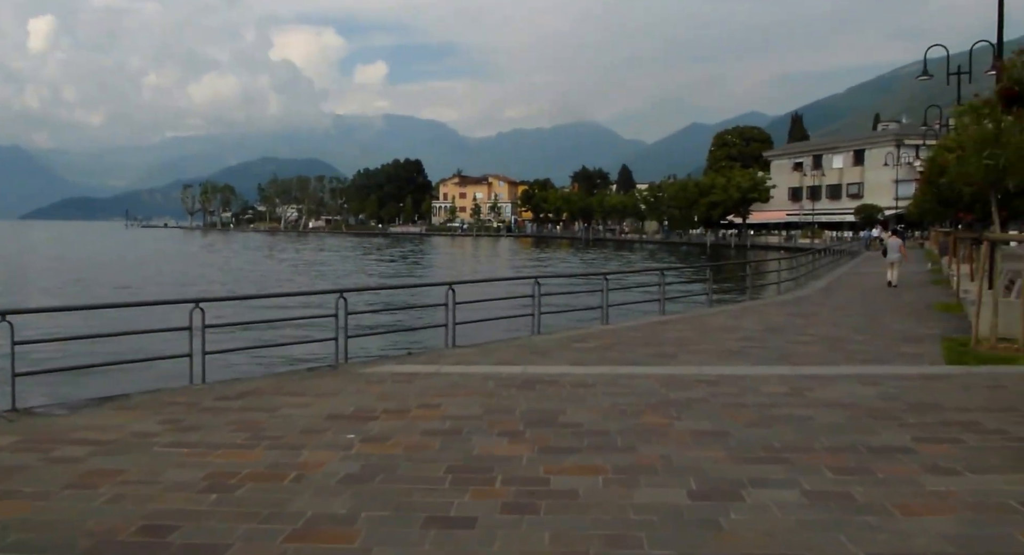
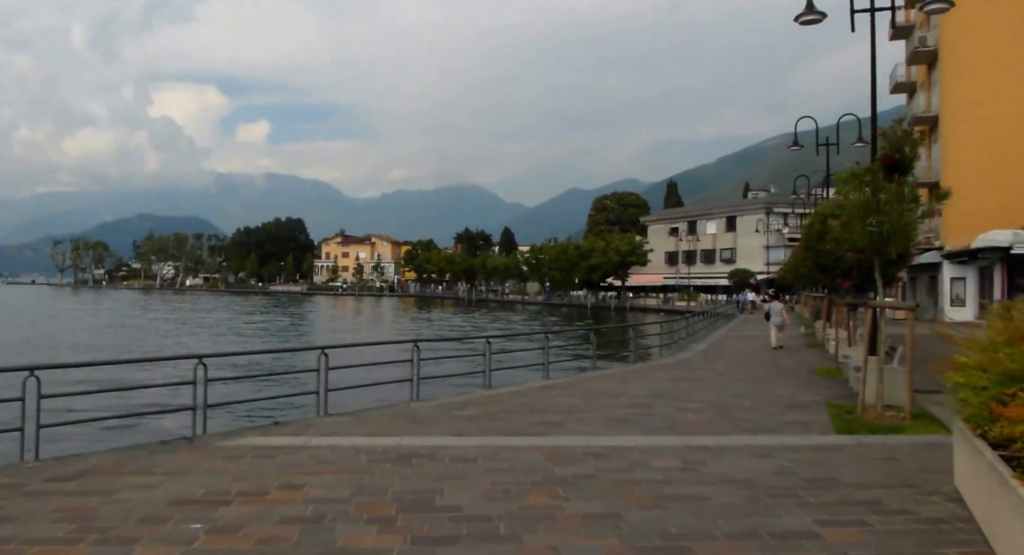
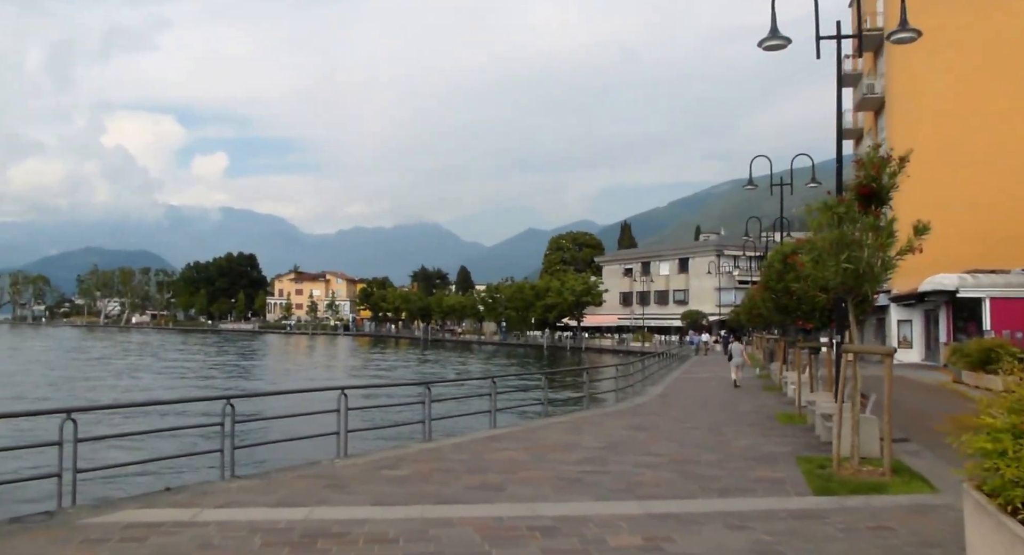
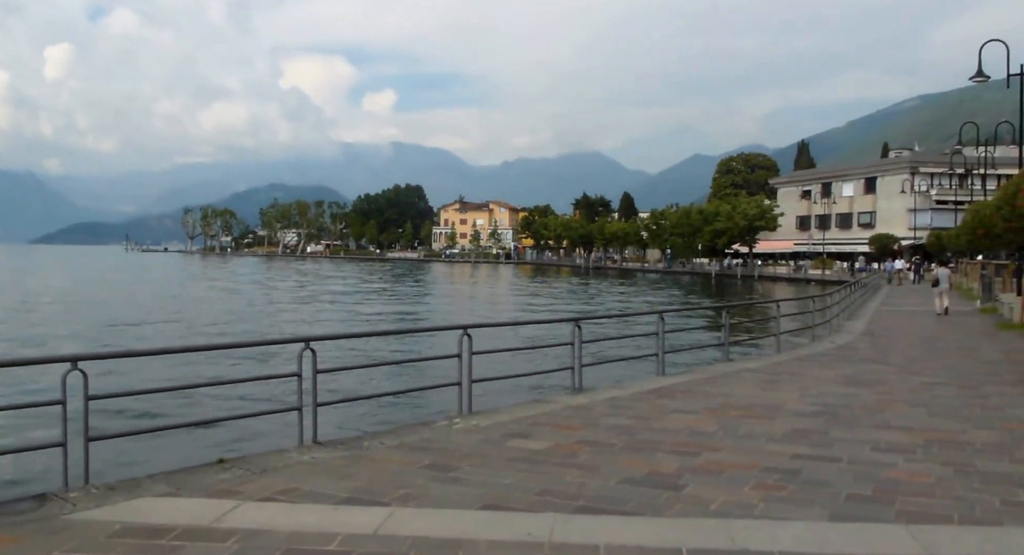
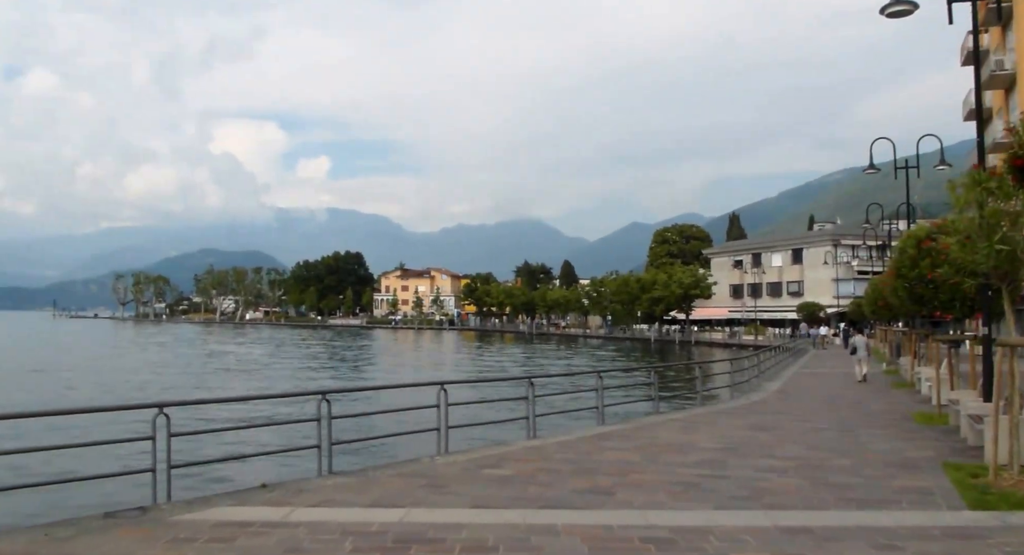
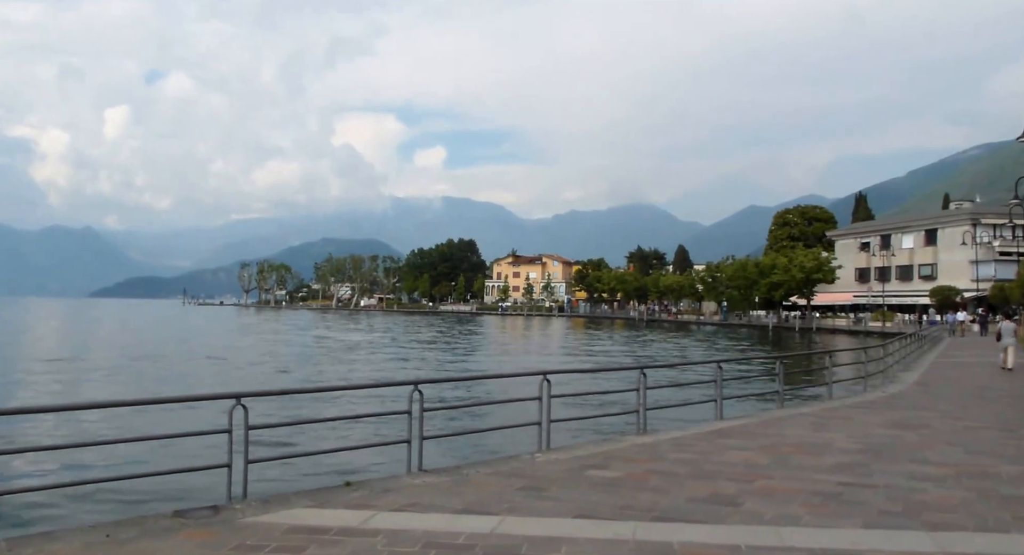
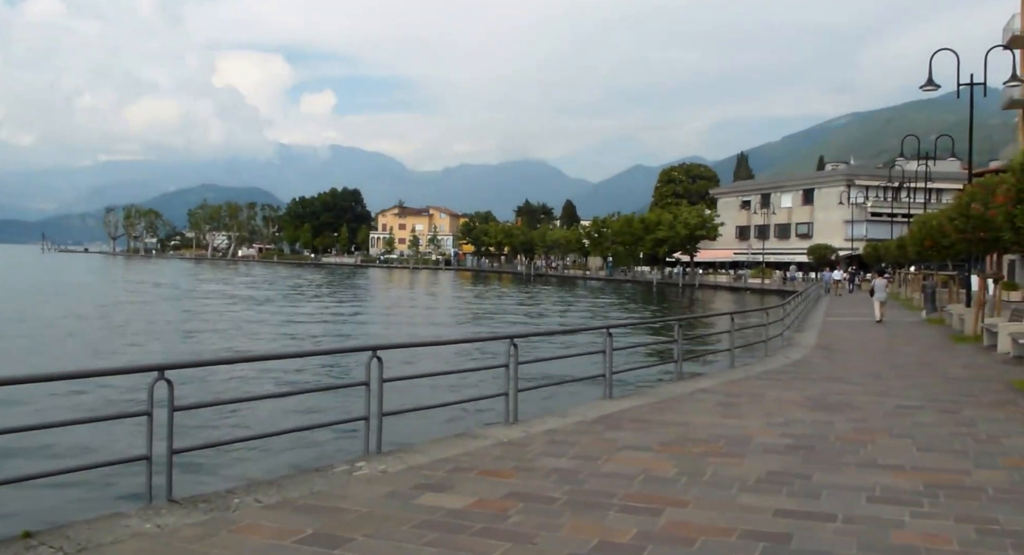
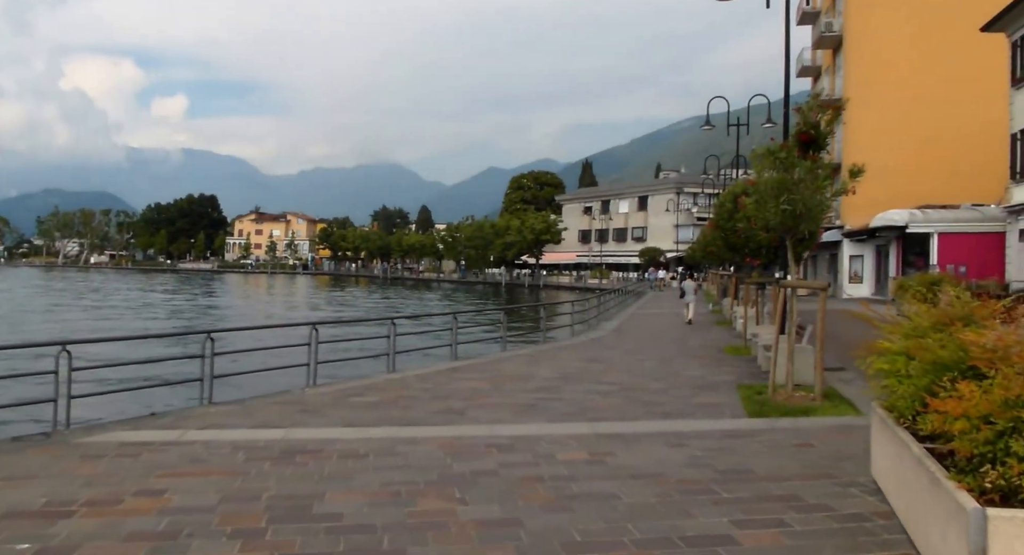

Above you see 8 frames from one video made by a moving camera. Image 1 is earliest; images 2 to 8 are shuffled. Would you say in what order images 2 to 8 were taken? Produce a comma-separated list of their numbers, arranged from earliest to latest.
2, 8, 3, 5, 6, 4, 7
